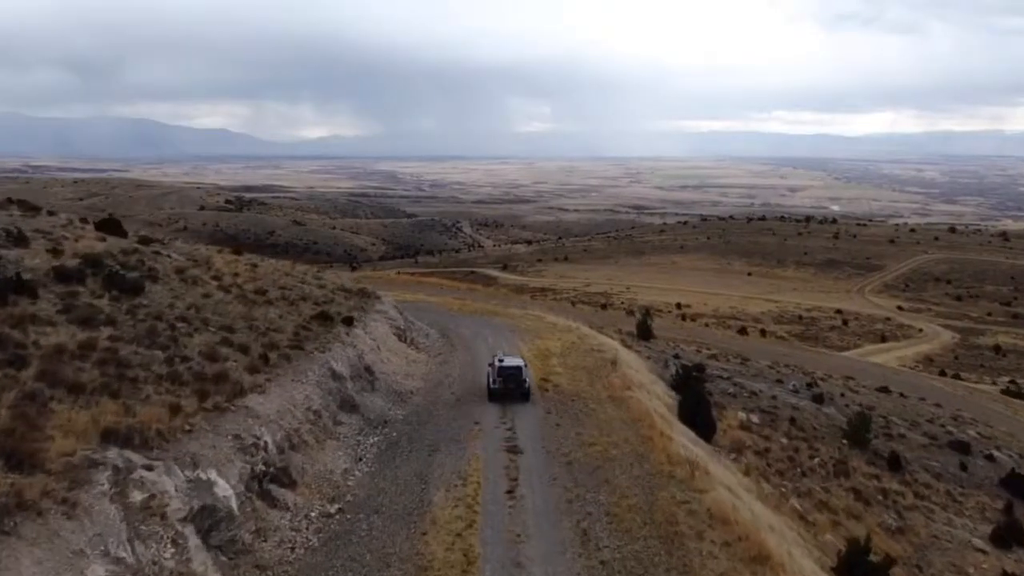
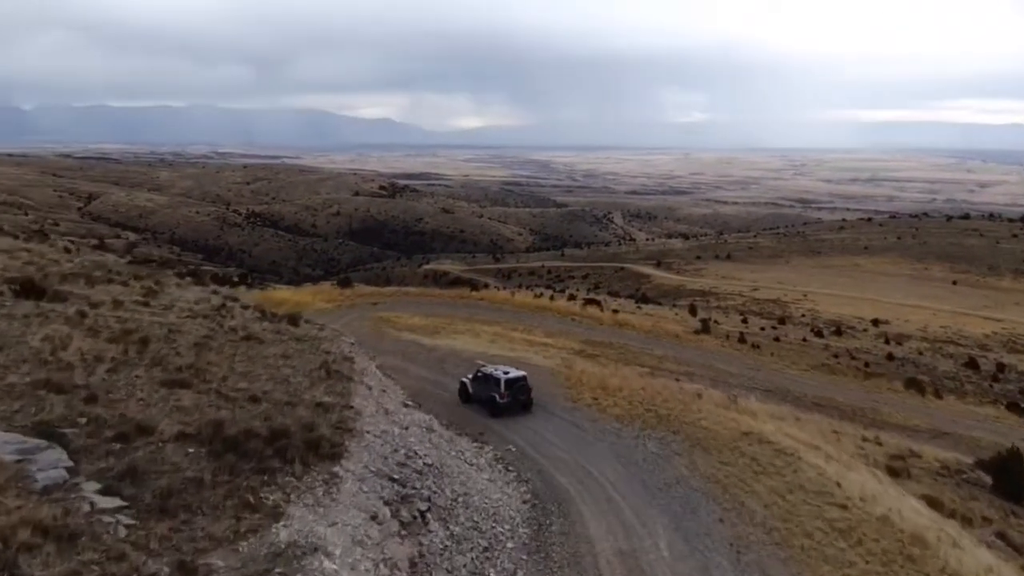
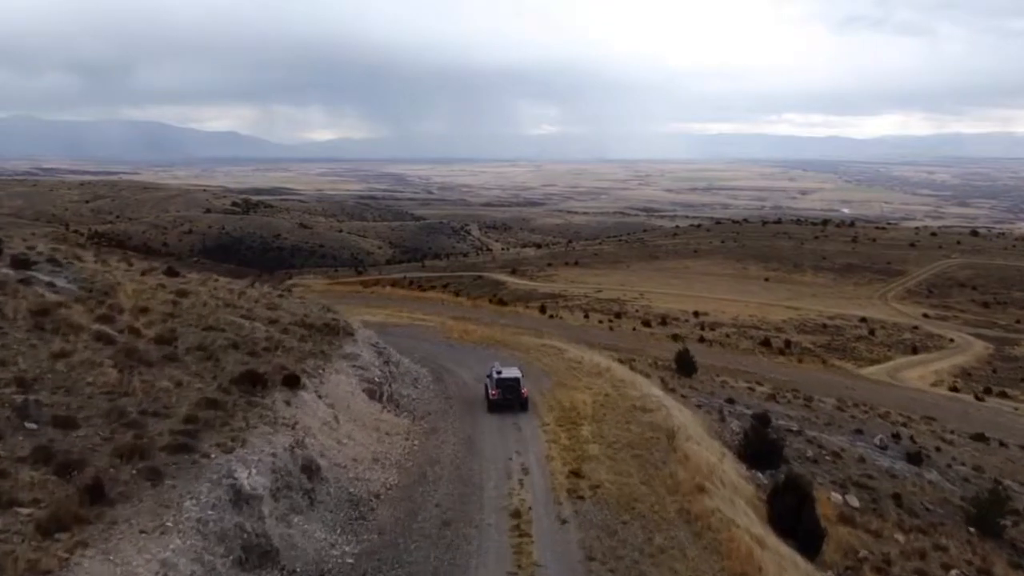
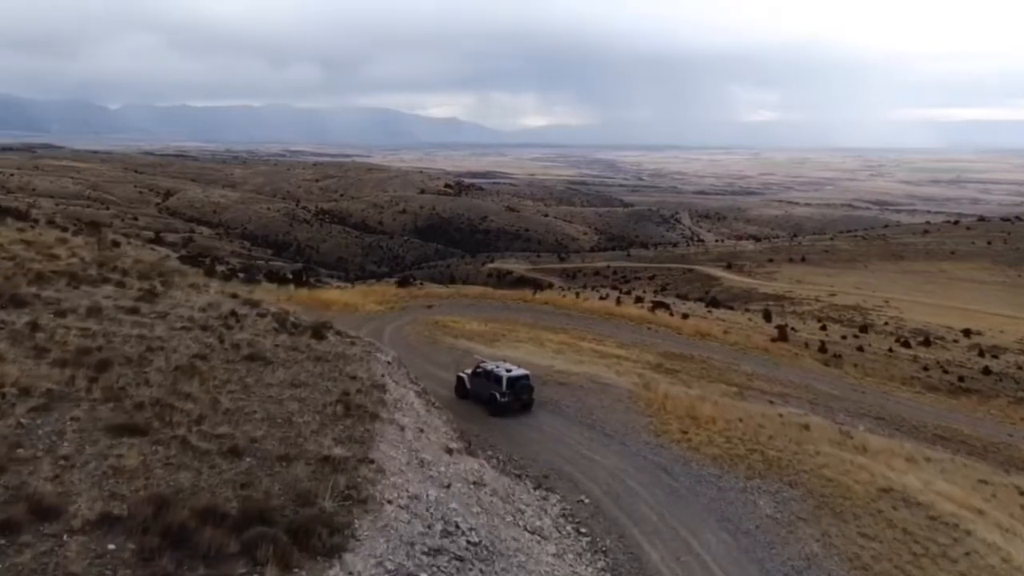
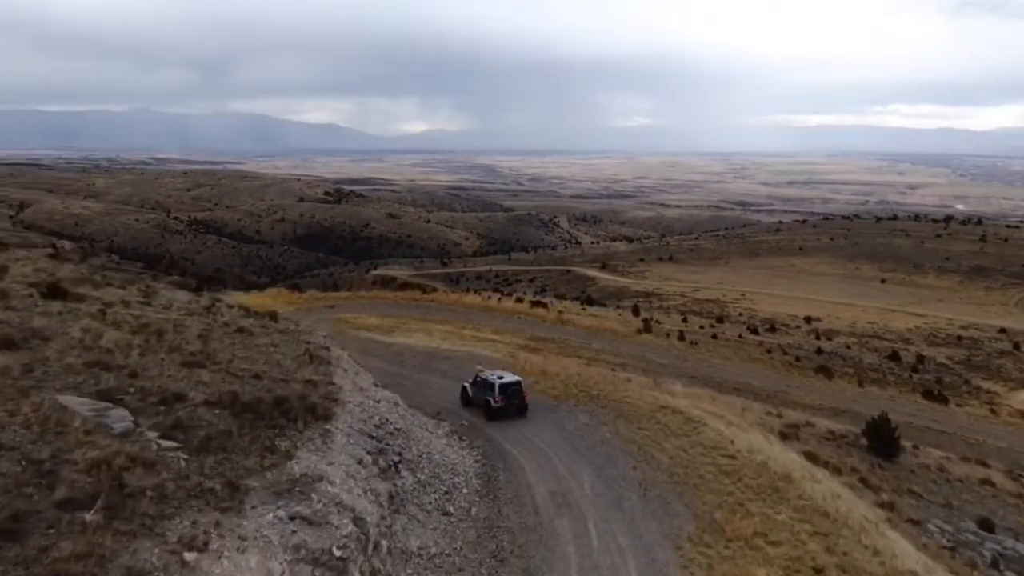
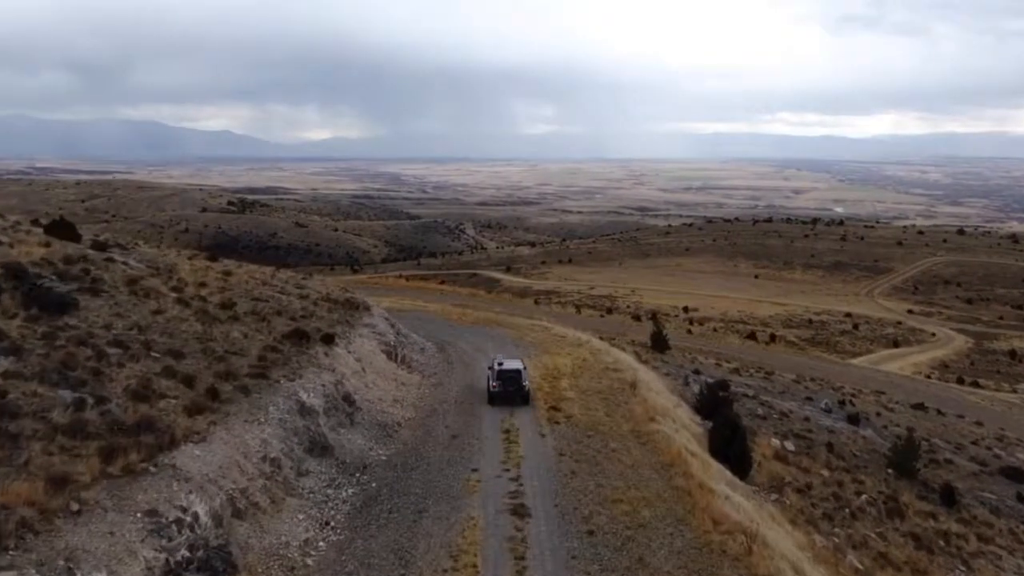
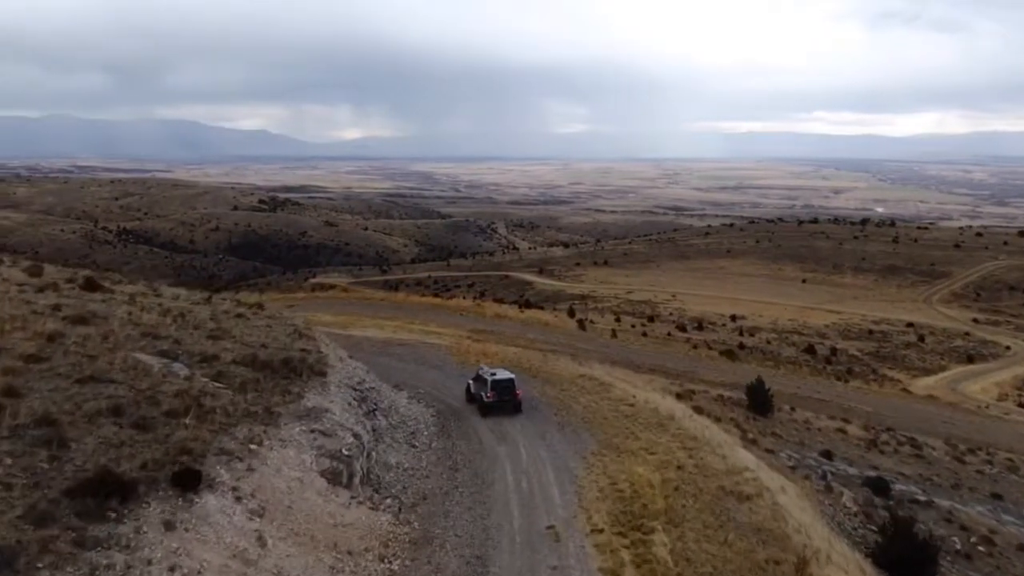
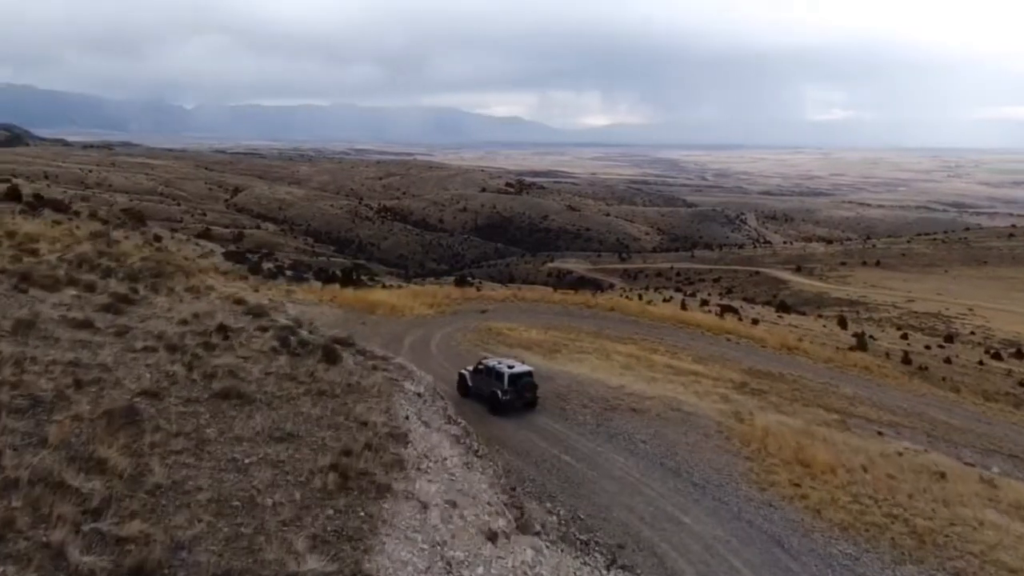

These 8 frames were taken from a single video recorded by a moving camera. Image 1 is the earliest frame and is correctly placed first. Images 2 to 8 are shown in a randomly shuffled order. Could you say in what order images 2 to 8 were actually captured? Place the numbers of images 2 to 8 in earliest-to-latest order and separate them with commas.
6, 3, 7, 5, 2, 4, 8
